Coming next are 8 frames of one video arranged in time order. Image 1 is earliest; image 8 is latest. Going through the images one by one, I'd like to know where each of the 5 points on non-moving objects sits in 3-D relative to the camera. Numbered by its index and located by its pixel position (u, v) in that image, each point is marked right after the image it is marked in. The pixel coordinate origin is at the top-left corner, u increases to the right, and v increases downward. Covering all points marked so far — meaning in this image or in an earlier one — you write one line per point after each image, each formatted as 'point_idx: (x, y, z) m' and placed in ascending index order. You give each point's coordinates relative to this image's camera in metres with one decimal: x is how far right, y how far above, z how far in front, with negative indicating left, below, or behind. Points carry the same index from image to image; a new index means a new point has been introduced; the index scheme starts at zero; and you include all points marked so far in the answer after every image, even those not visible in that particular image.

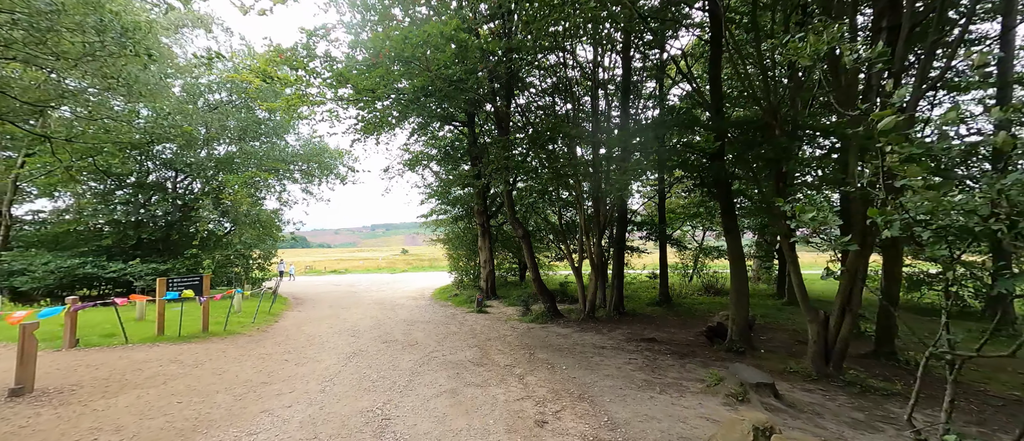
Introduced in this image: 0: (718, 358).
0: (+2.6, -1.7, +4.8) m
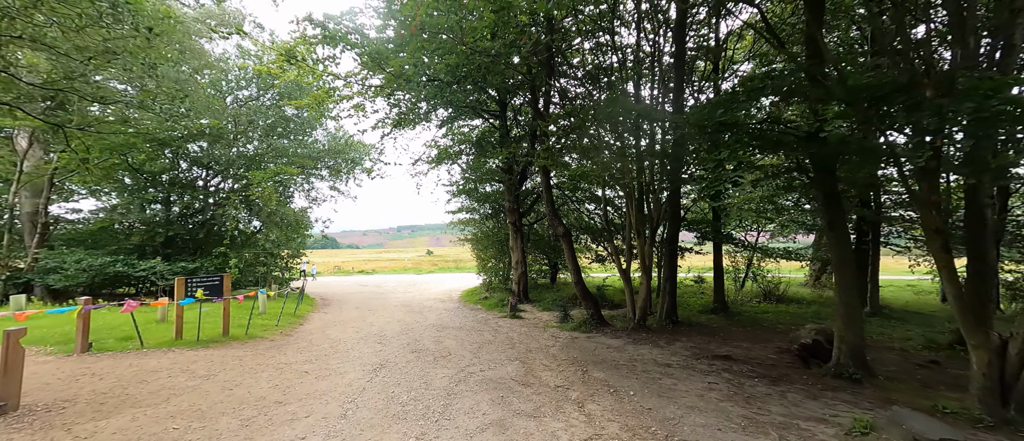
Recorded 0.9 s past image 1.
0: (+3.2, -1.7, +3.9) m
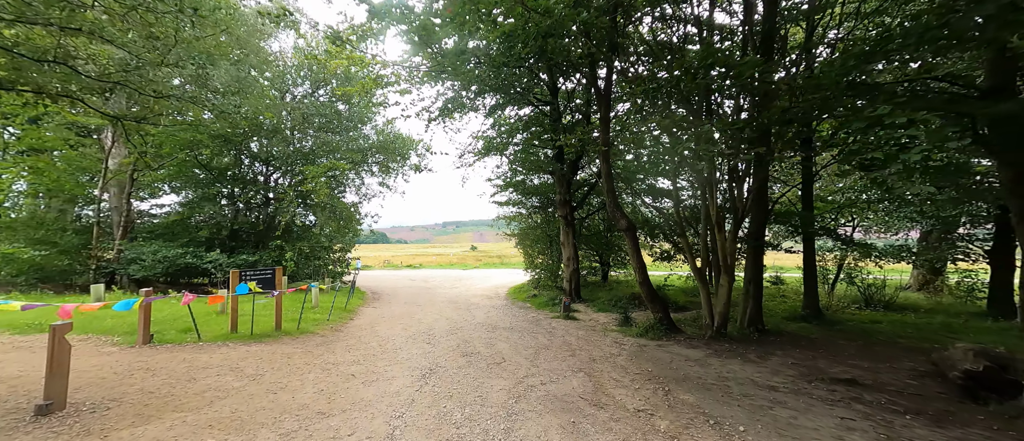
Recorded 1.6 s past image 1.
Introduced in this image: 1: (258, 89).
0: (+3.8, -1.6, +2.8) m
1: (-8.5, +4.4, +12.7) m
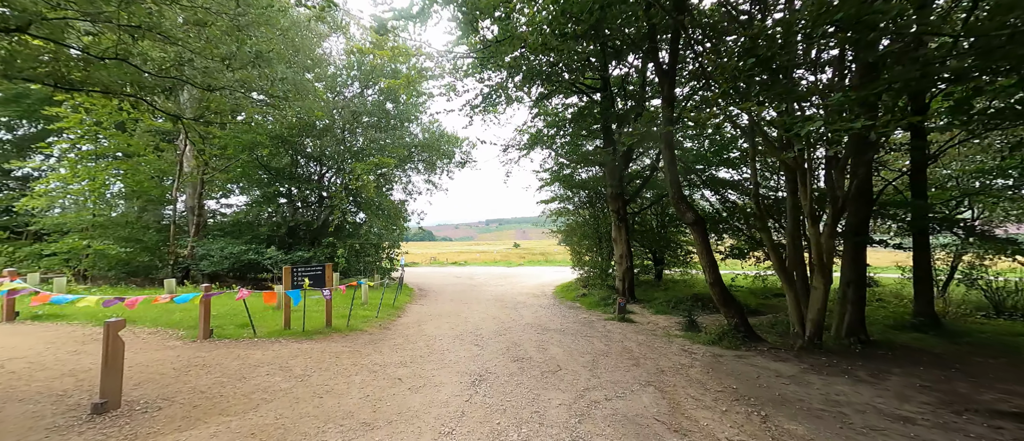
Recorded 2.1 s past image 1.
0: (+4.2, -1.5, +1.9) m
1: (-6.9, +4.5, +13.1) m
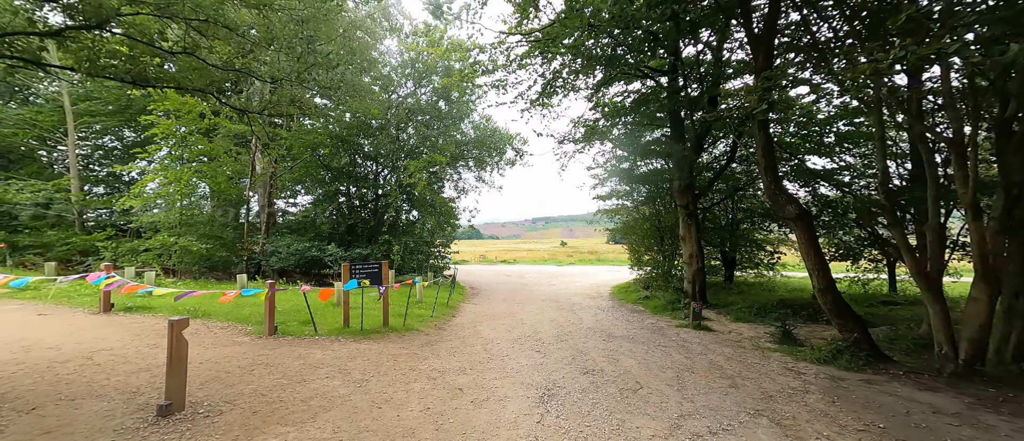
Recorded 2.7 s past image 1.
0: (+4.6, -1.4, +0.8) m
1: (-5.1, +4.5, +13.3) m
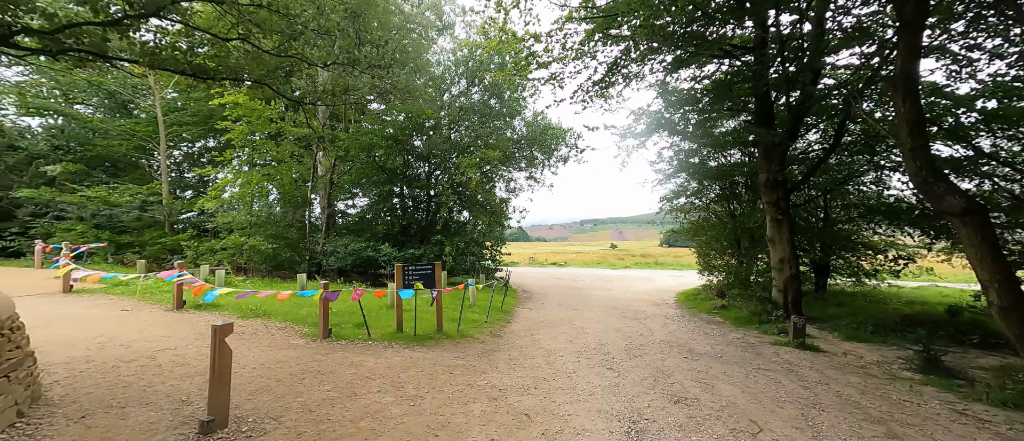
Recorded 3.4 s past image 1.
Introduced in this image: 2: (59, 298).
0: (+4.8, -1.4, -0.5) m
1: (-3.2, +4.5, +13.1) m
2: (-10.2, -1.7, +8.6) m
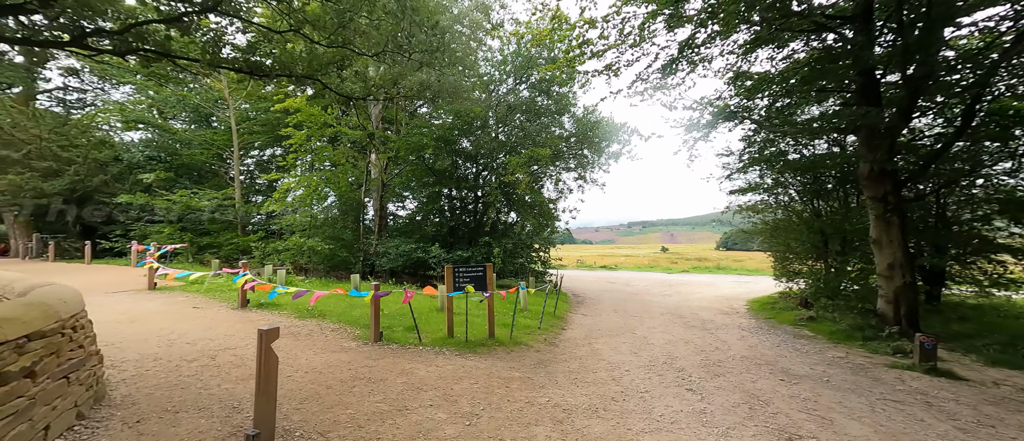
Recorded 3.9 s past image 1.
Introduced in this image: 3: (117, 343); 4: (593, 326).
0: (+4.9, -1.3, -1.6) m
1: (-1.4, +4.5, +12.9) m
2: (-8.9, -1.8, +9.2) m
3: (-5.7, -1.7, +5.5) m
4: (+2.1, -2.7, +9.7) m
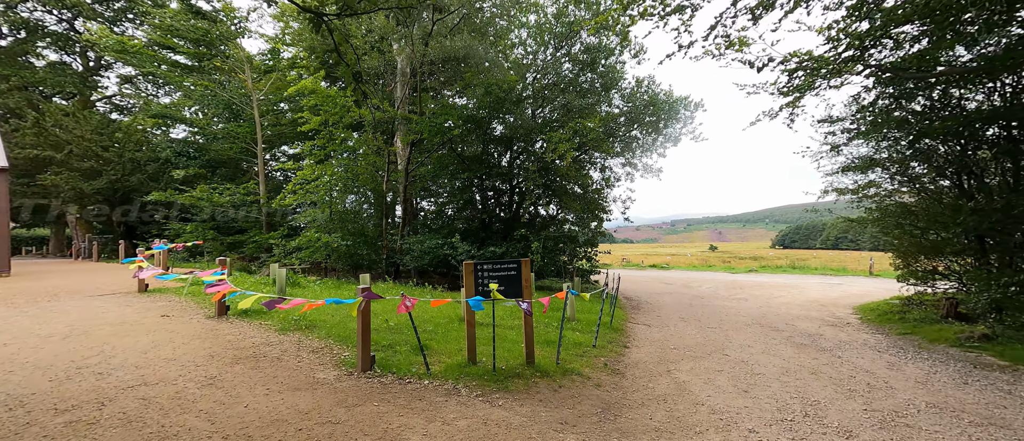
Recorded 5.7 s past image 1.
0: (+4.6, -0.9, -4.2) m
1: (-0.3, +4.8, +10.9) m
2: (-8.0, -1.6, +7.9) m
3: (-5.2, -1.5, +3.9) m
4: (+3.0, -2.3, +7.3) m
